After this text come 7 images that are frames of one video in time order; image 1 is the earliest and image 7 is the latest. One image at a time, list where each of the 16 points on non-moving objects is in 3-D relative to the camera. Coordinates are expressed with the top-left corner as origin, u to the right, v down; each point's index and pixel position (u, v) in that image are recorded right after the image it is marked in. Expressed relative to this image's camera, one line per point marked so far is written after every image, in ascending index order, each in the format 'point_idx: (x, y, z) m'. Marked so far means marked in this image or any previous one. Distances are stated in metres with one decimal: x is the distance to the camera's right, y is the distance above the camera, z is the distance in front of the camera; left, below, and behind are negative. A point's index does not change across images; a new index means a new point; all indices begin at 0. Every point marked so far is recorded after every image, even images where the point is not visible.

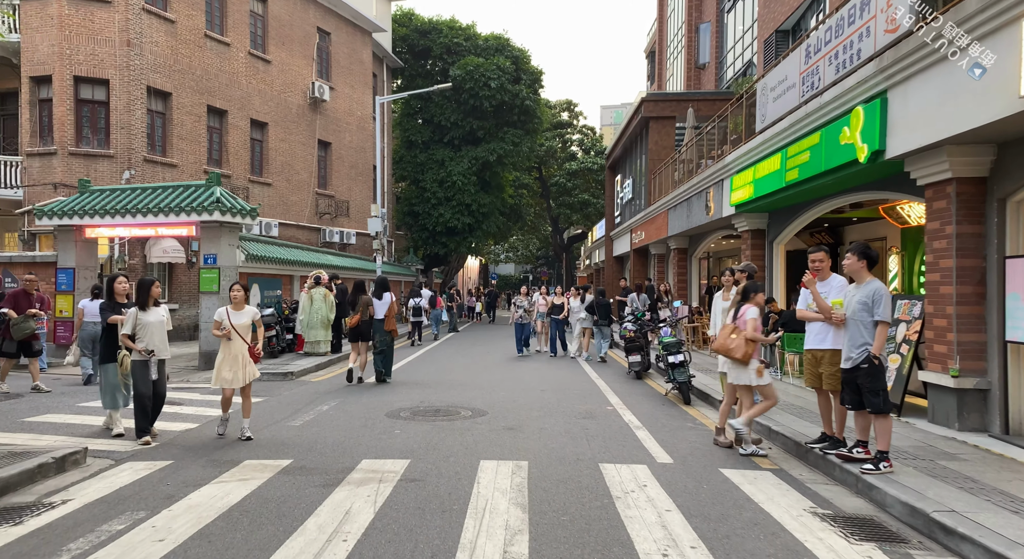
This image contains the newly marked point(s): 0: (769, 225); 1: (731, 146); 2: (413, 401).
0: (+5.0, +1.1, +14.3) m
1: (+4.6, +2.8, +15.3) m
2: (-1.4, -1.7, +10.3) m
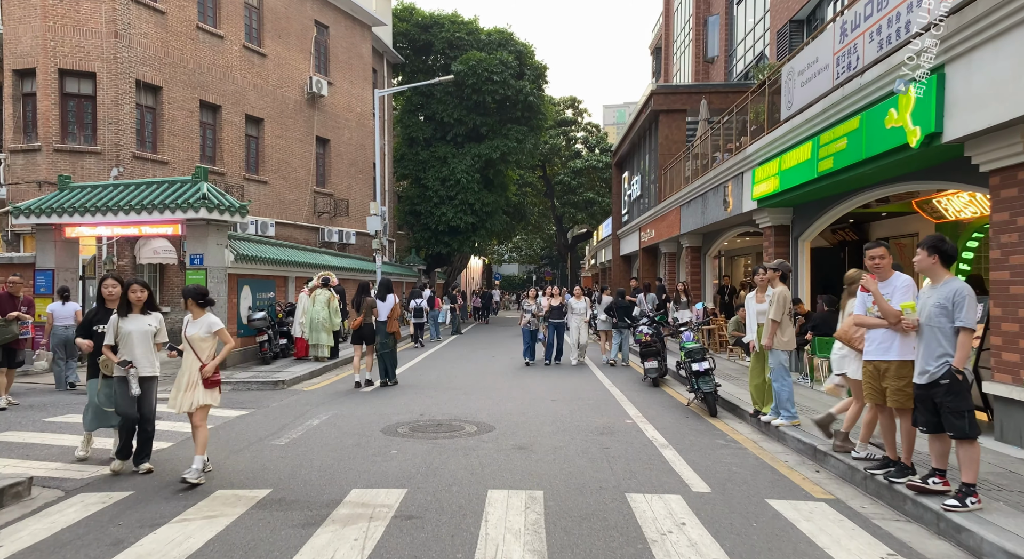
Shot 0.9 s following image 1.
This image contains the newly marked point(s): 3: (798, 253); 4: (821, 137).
0: (+5.1, +1.1, +13.4) m
1: (+4.7, +2.8, +14.4) m
2: (-1.3, -1.7, +9.4) m
3: (+5.1, +0.5, +13.2) m
4: (+4.3, +2.0, +10.3) m
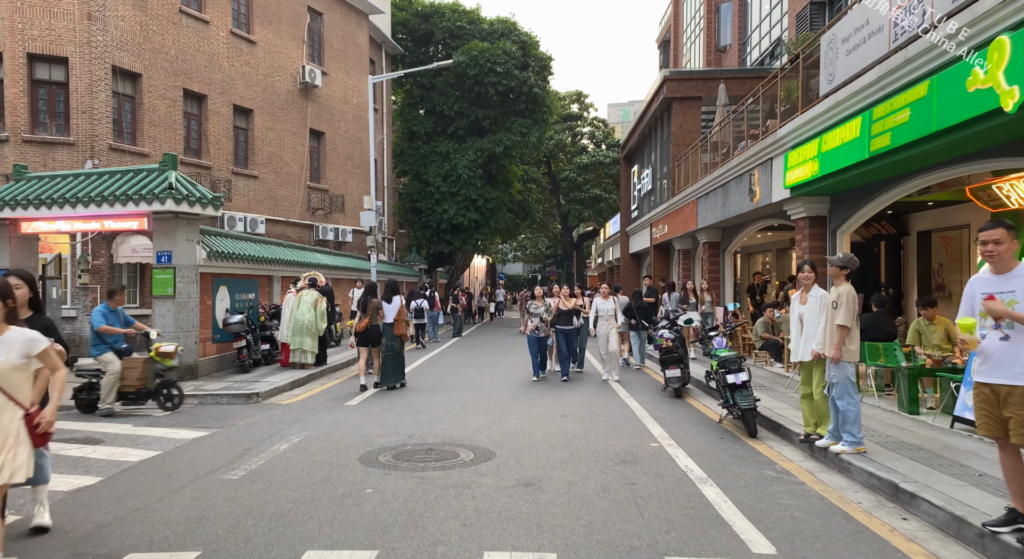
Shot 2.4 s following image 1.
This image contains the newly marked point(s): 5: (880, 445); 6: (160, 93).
0: (+5.2, +1.1, +12.0) m
1: (+4.7, +2.8, +13.0) m
2: (-1.2, -1.7, +8.0) m
3: (+5.2, +0.6, +11.8) m
4: (+4.4, +2.0, +8.9) m
5: (+3.4, -1.5, +6.8) m
6: (-9.3, +5.0, +19.6) m
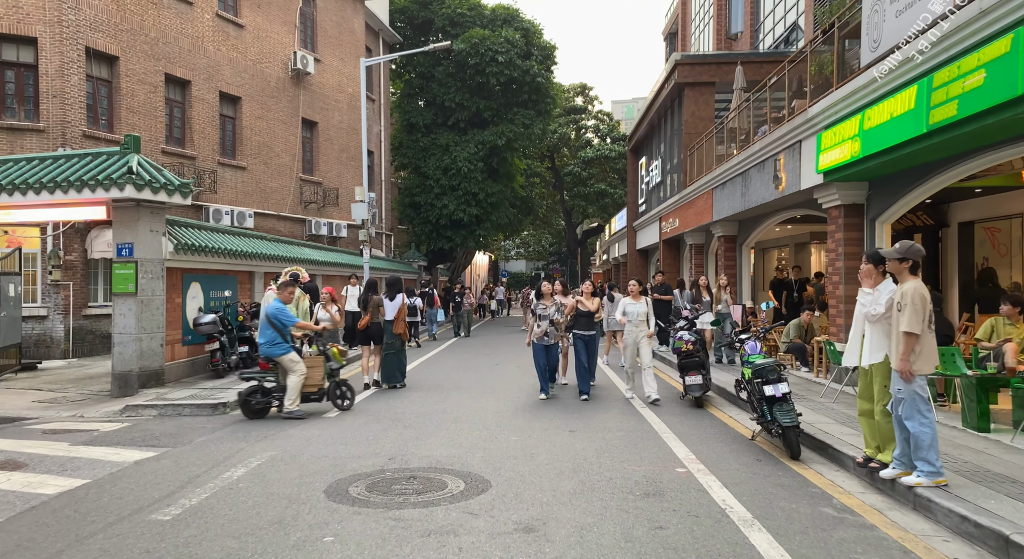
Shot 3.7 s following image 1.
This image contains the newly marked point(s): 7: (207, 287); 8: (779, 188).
0: (+5.2, +1.2, +10.7) m
1: (+4.7, +2.9, +11.8) m
2: (-1.2, -1.6, +6.8) m
3: (+5.2, +0.7, +10.5) m
4: (+4.4, +2.1, +7.6) m
5: (+3.4, -1.5, +5.6) m
6: (-9.3, +5.0, +18.4) m
7: (-5.1, -0.1, +12.4) m
8: (+4.6, +1.6, +12.7) m
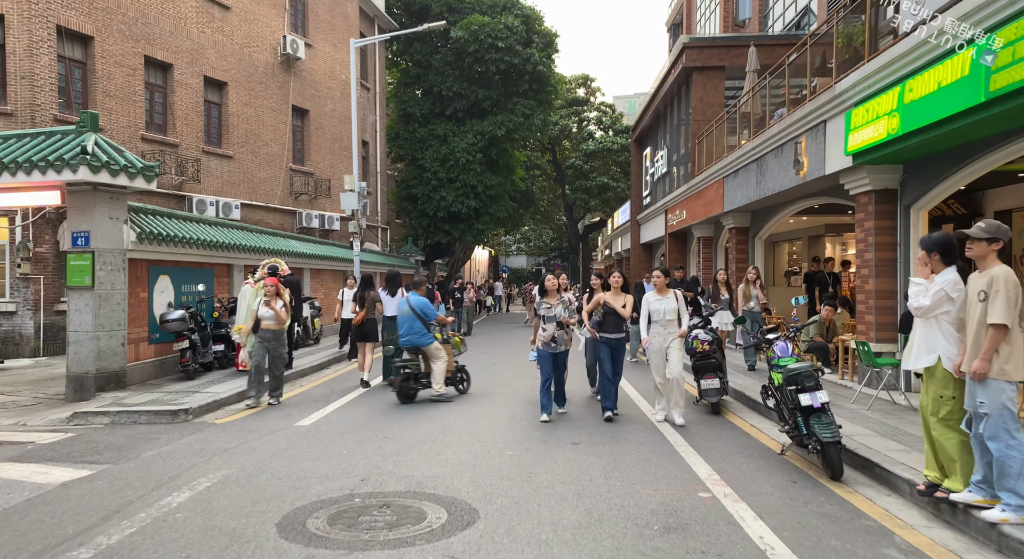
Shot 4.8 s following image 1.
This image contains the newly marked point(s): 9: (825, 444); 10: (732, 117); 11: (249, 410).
0: (+5.1, +1.3, +9.7) m
1: (+4.7, +3.0, +10.7) m
2: (-1.3, -1.6, +5.8) m
3: (+5.2, +0.7, +9.5) m
4: (+4.3, +2.2, +6.6) m
5: (+3.3, -1.4, +4.6) m
6: (-9.3, +5.2, +17.4) m
7: (-5.2, 0.0, +11.5) m
8: (+4.6, +1.7, +11.7) m
9: (+2.5, -1.3, +5.9) m
10: (+5.1, +3.8, +17.1) m
11: (-3.3, -1.6, +9.2) m
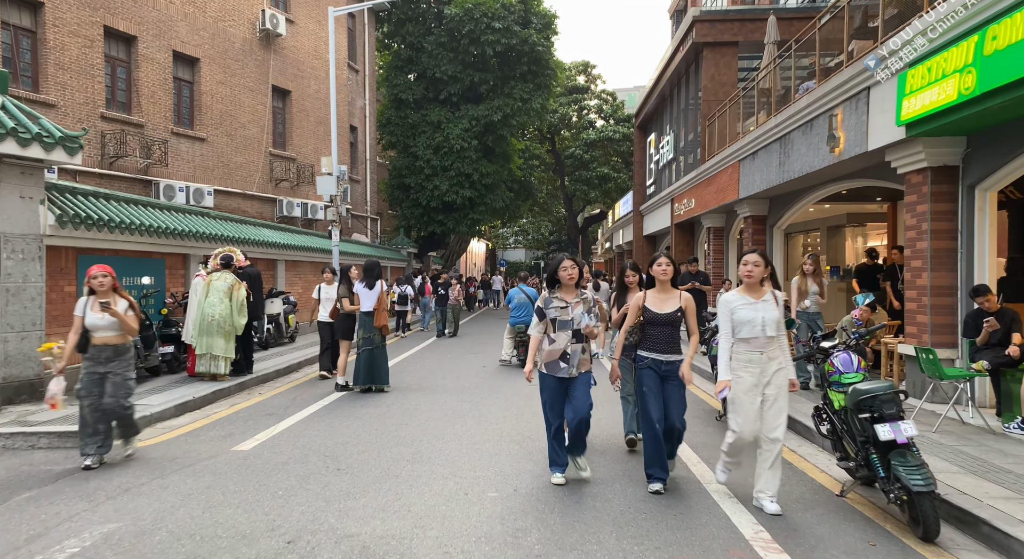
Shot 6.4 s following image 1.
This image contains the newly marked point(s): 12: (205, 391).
0: (+5.0, +1.3, +8.2) m
1: (+4.6, +3.1, +9.2) m
2: (-1.4, -1.5, +4.3) m
3: (+5.0, +0.8, +8.0) m
4: (+4.2, +2.2, +5.1) m
5: (+3.2, -1.4, +3.0) m
6: (-9.4, +5.4, +15.8) m
7: (-5.3, +0.1, +9.9) m
8: (+4.4, +1.8, +10.1) m
9: (+2.4, -1.3, +4.4) m
10: (+5.0, +3.9, +15.6) m
11: (-3.4, -1.5, +7.6) m
12: (-3.8, -1.4, +9.3) m
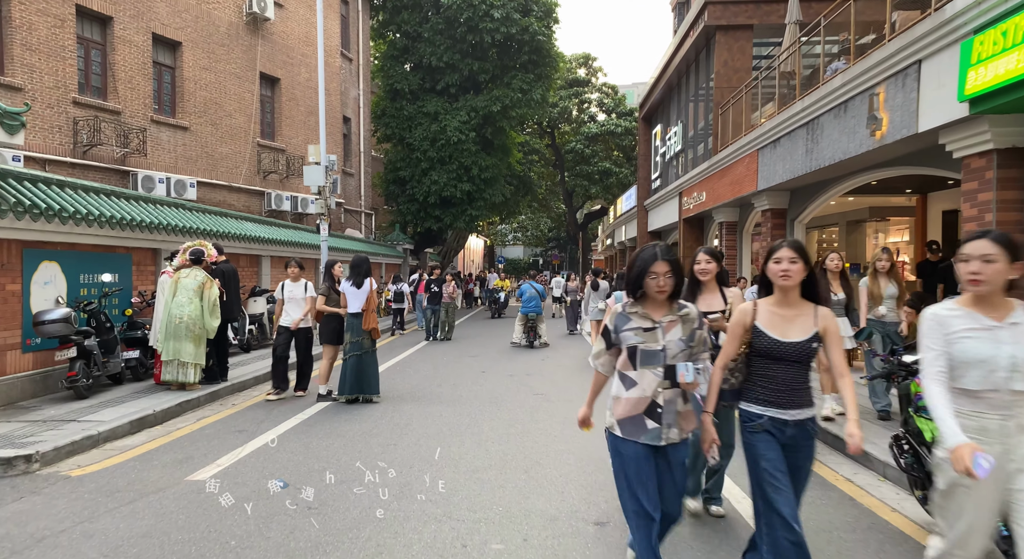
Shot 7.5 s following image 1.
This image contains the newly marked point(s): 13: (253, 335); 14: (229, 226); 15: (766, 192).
0: (+5.1, +1.4, +7.1) m
1: (+4.6, +3.1, +8.1) m
2: (-1.3, -1.5, +3.2) m
3: (+5.1, +0.8, +6.9) m
4: (+4.3, +2.2, +4.0) m
5: (+3.3, -1.4, +2.0) m
6: (-9.4, +5.4, +14.7) m
7: (-5.3, +0.1, +8.8) m
8: (+4.5, +1.8, +9.1) m
9: (+2.4, -1.2, +3.3) m
10: (+5.0, +3.9, +14.5) m
11: (-3.3, -1.5, +6.6) m
12: (-3.8, -1.4, +8.2) m
13: (-4.6, -1.0, +13.1) m
14: (-5.2, +1.0, +13.7) m
15: (+4.9, +1.7, +14.2) m
